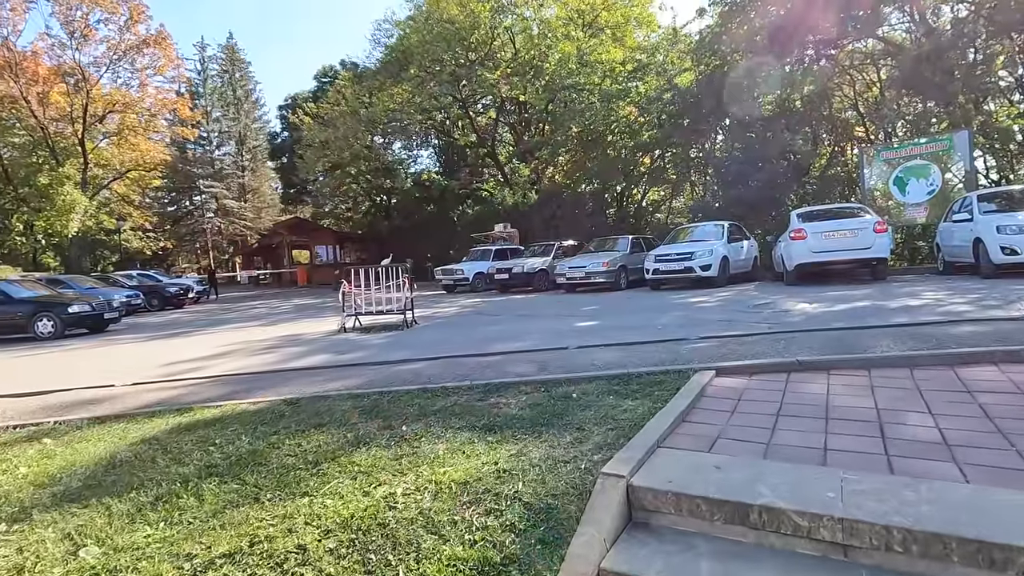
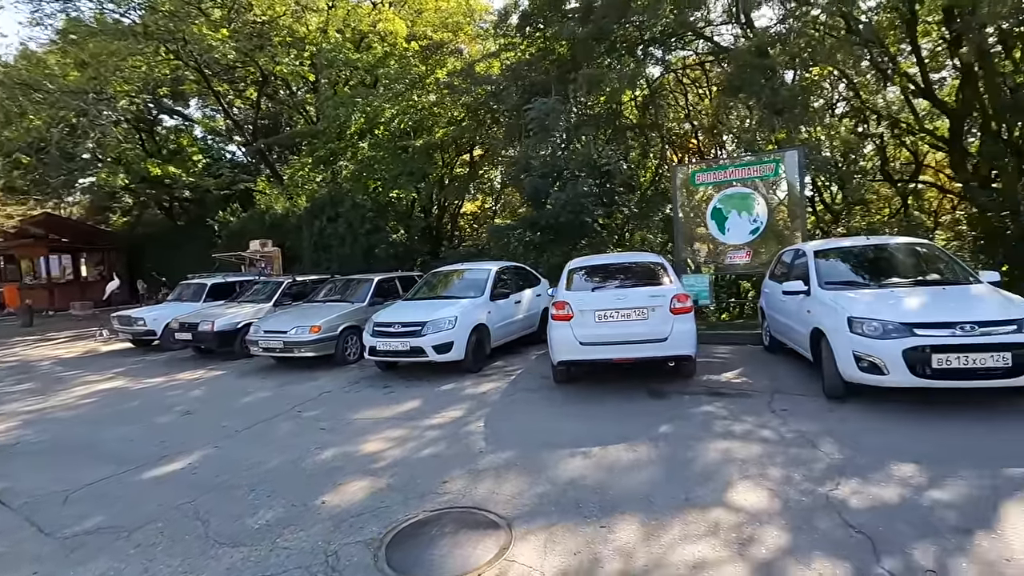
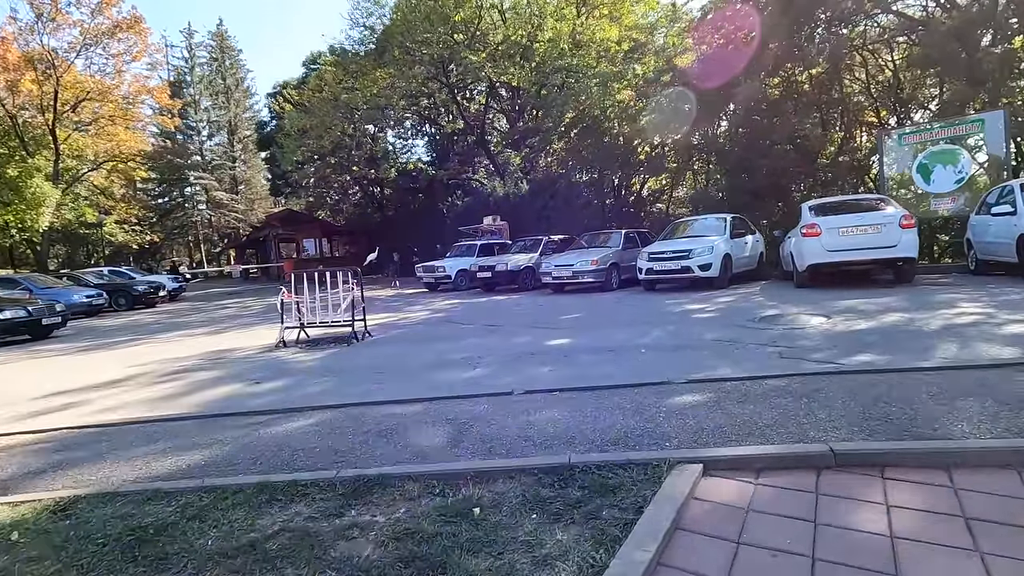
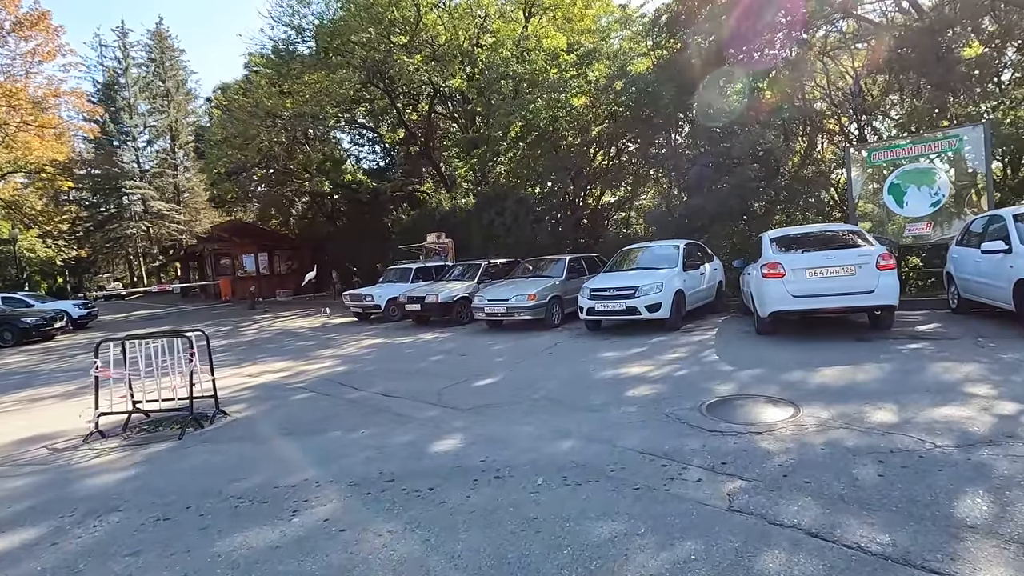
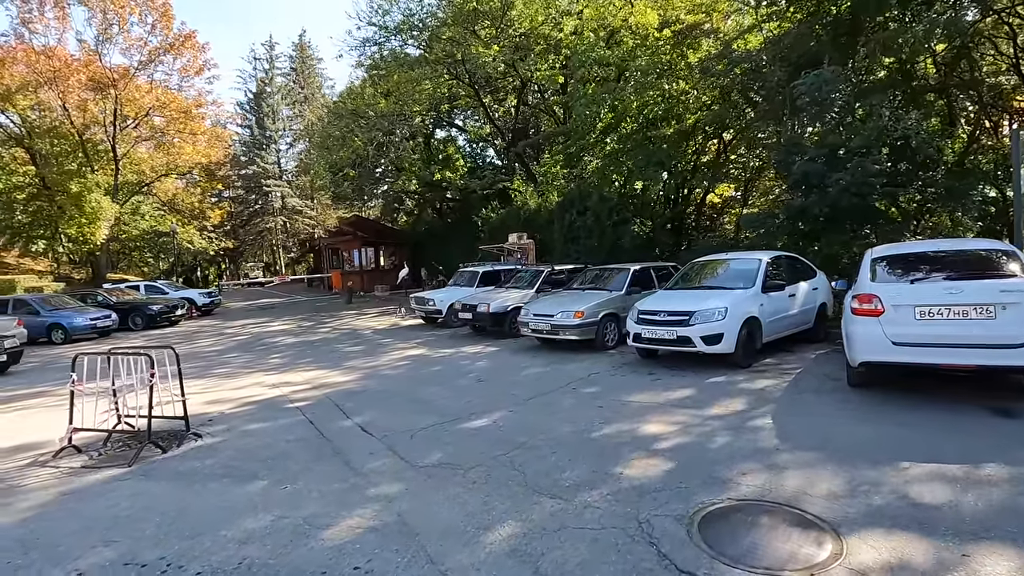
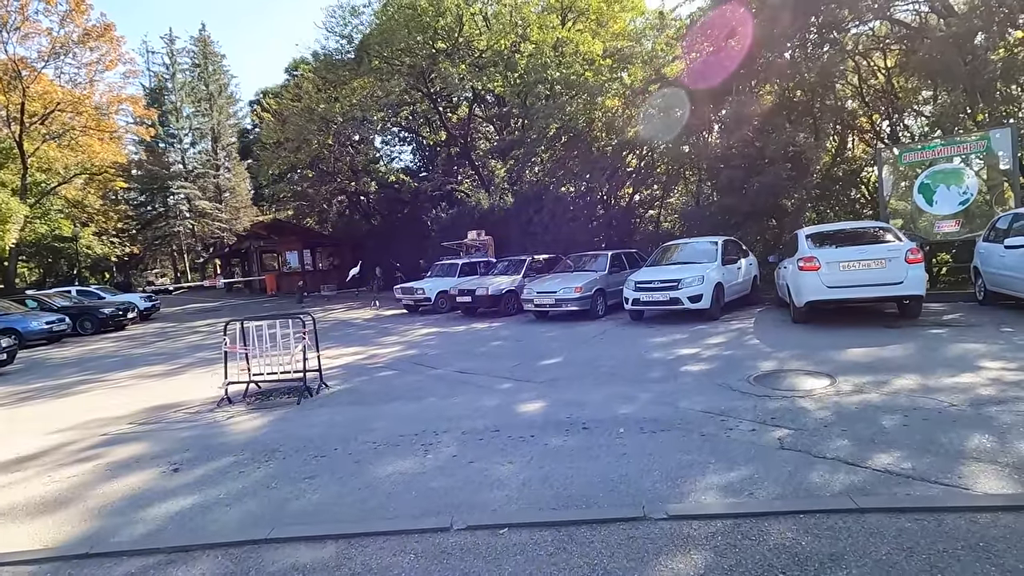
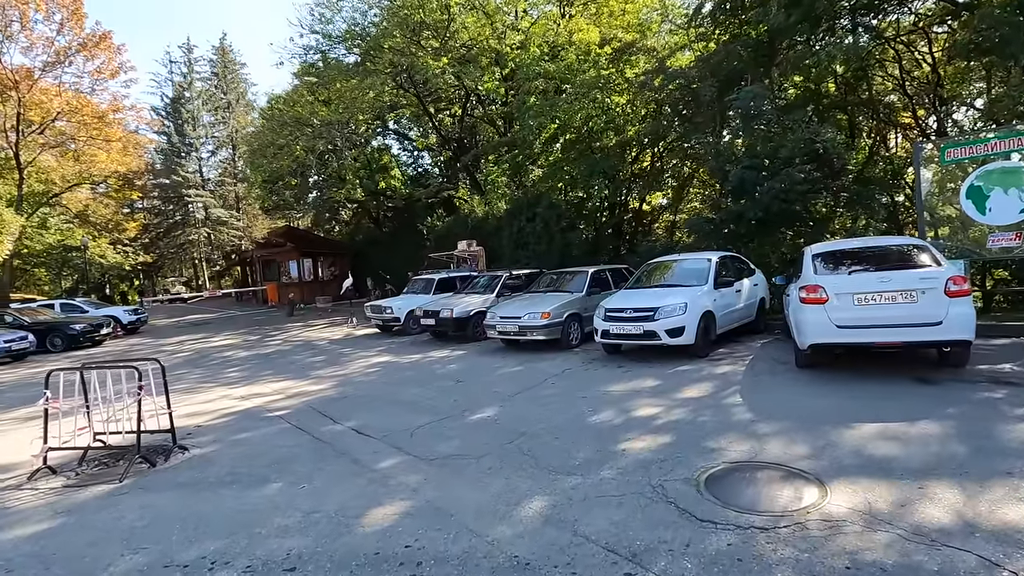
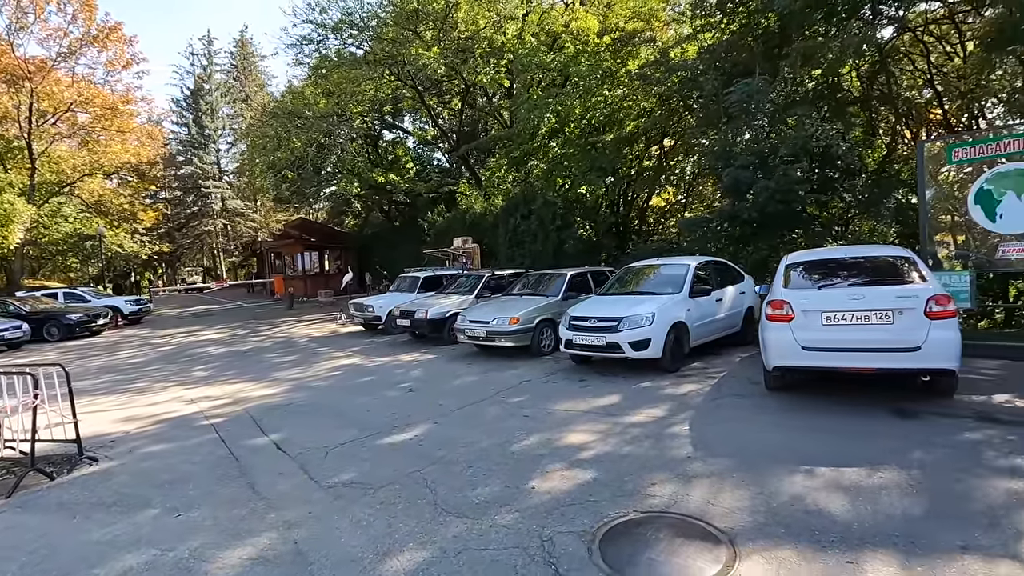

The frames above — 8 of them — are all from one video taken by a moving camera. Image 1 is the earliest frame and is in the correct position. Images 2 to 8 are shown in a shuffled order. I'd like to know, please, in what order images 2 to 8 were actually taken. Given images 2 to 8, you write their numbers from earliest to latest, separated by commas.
3, 6, 4, 7, 5, 8, 2
